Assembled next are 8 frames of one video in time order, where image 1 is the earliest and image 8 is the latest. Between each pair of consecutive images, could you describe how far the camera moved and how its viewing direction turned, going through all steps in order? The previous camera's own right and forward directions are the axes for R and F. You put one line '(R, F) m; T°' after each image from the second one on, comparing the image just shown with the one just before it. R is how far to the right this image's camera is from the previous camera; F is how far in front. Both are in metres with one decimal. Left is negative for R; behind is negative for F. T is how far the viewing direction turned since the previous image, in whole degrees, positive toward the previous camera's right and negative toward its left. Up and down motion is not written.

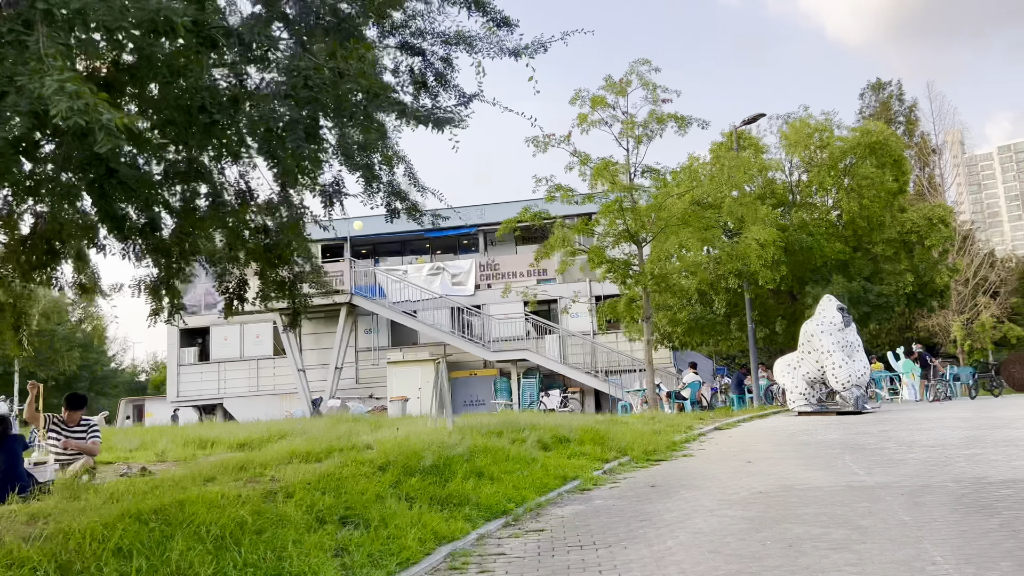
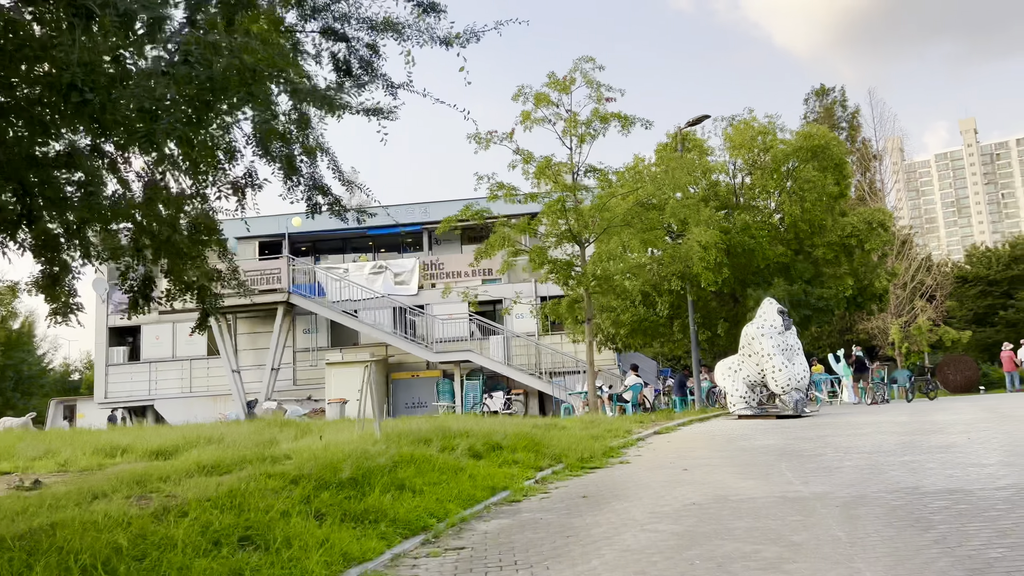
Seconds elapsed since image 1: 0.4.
(+0.3, +0.5) m; +3°
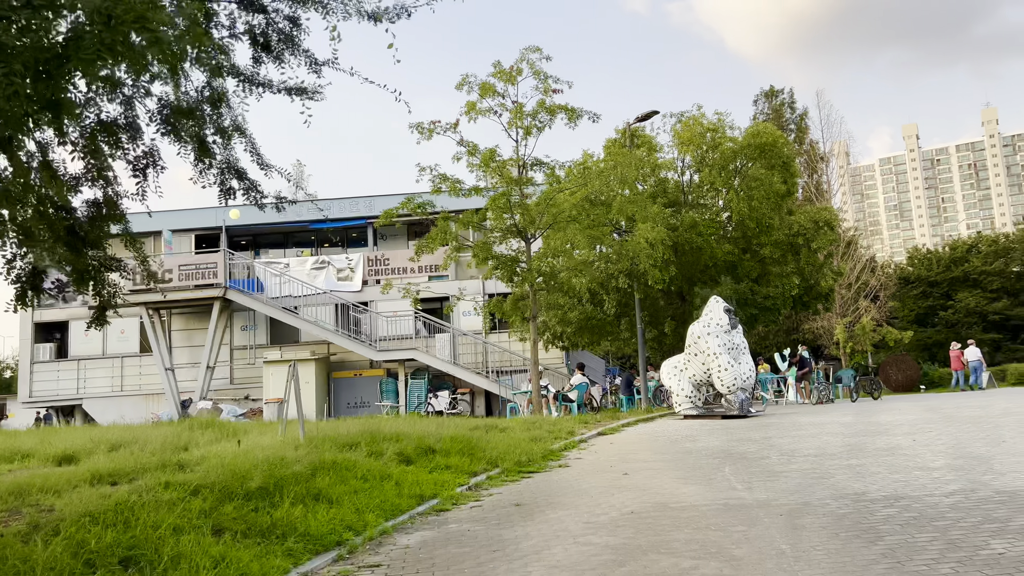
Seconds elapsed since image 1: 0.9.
(+0.3, +0.6) m; +3°
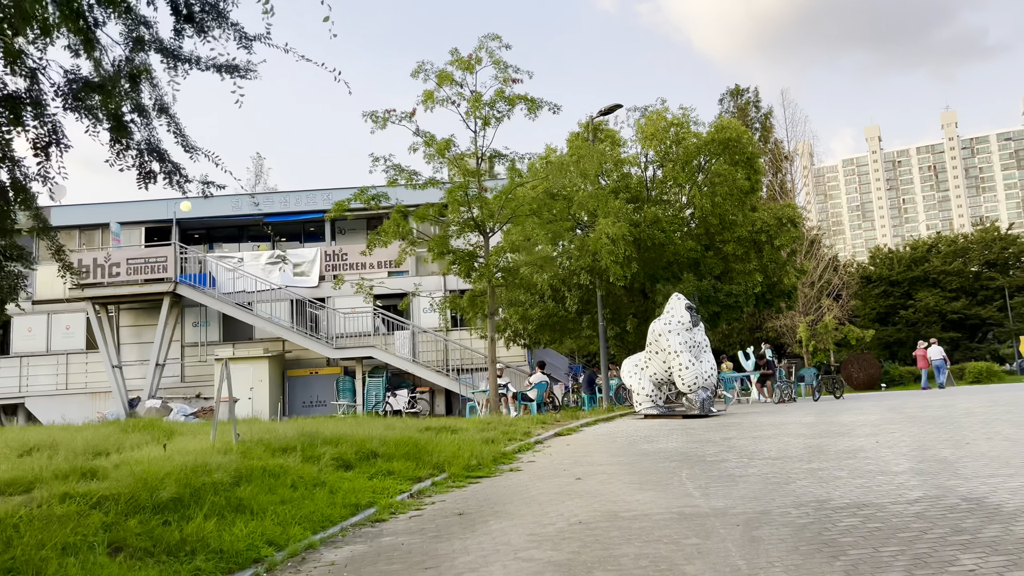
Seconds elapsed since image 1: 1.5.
(+0.3, +0.6) m; +2°
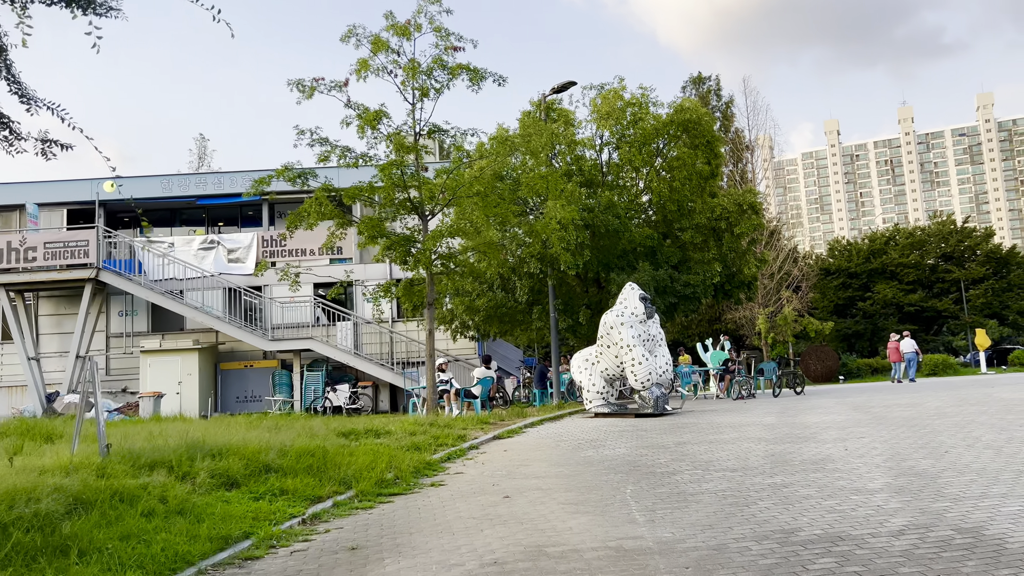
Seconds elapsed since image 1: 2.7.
(+0.5, +1.5) m; +3°
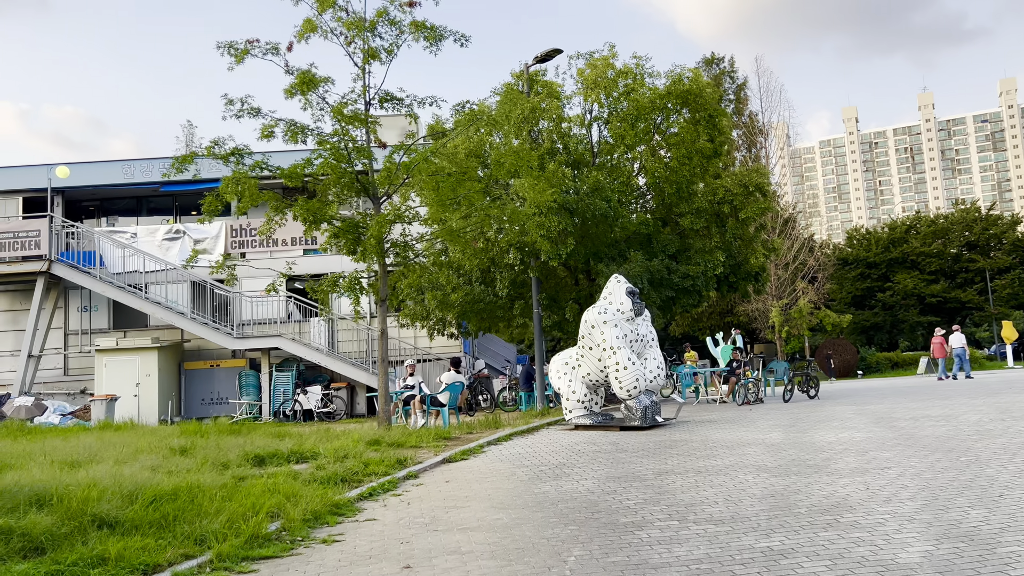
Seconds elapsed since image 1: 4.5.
(+0.9, +2.2) m; -1°
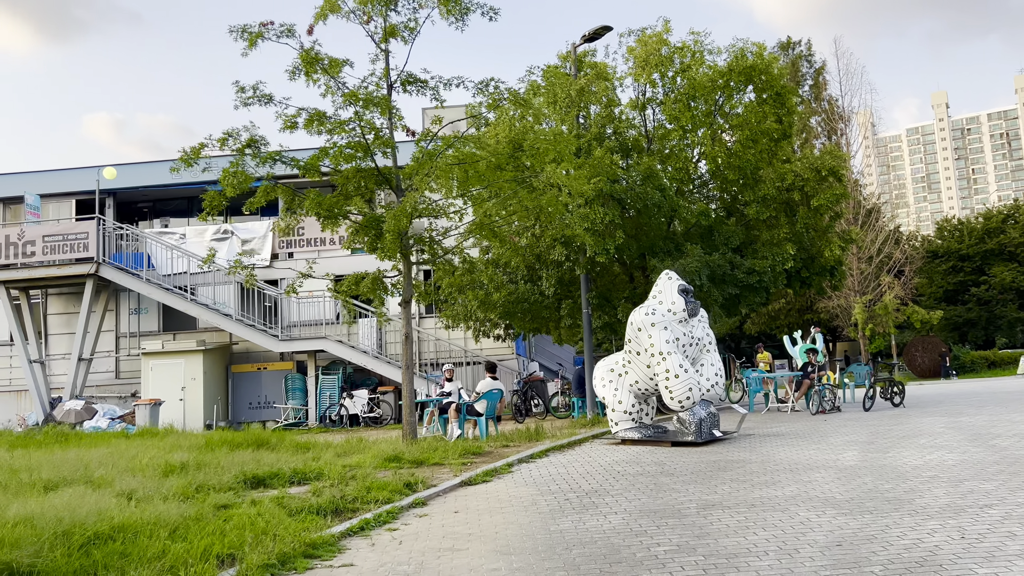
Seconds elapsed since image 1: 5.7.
(+0.6, +1.4) m; -5°
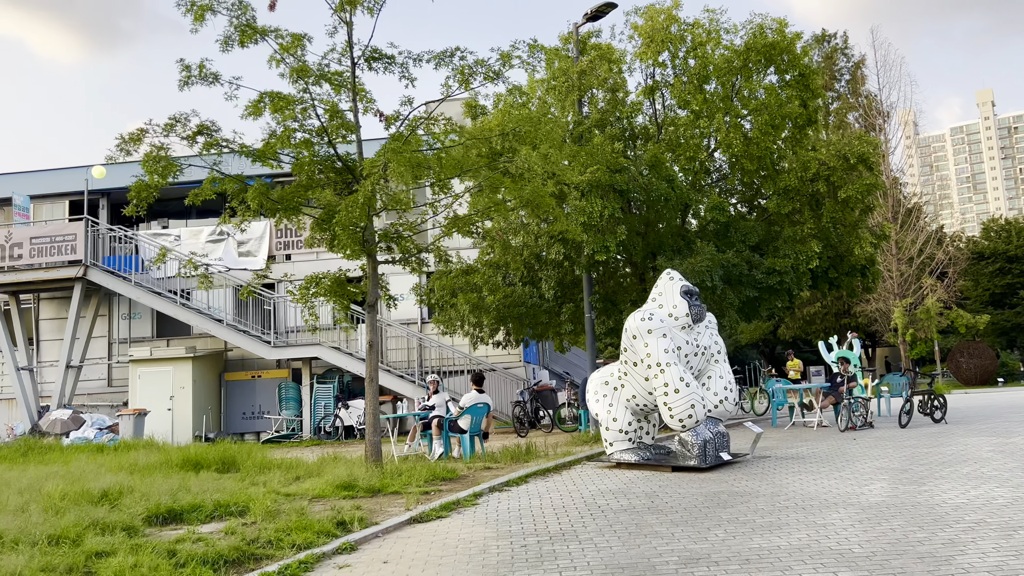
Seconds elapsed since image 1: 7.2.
(+0.8, +1.6) m; -2°
